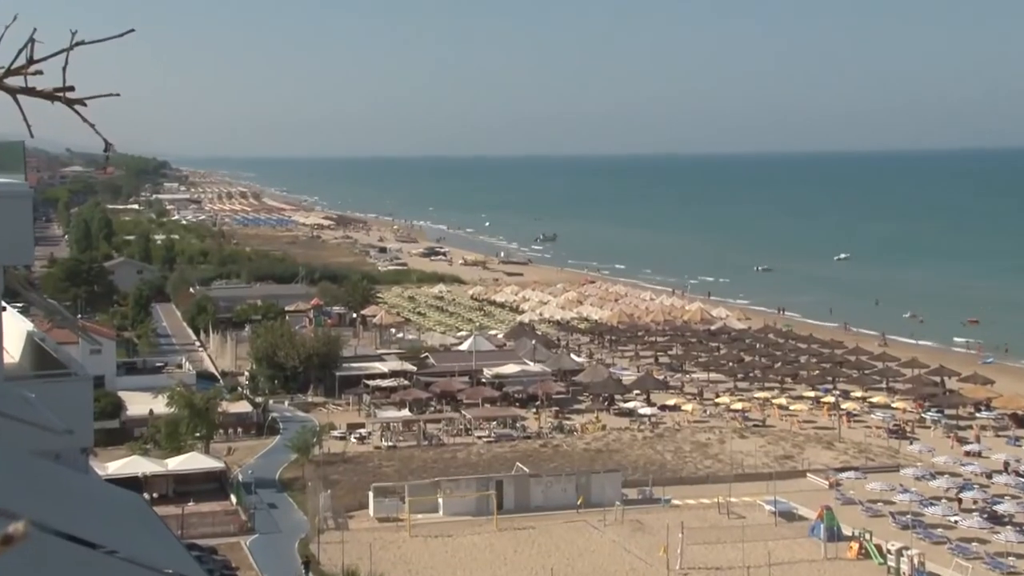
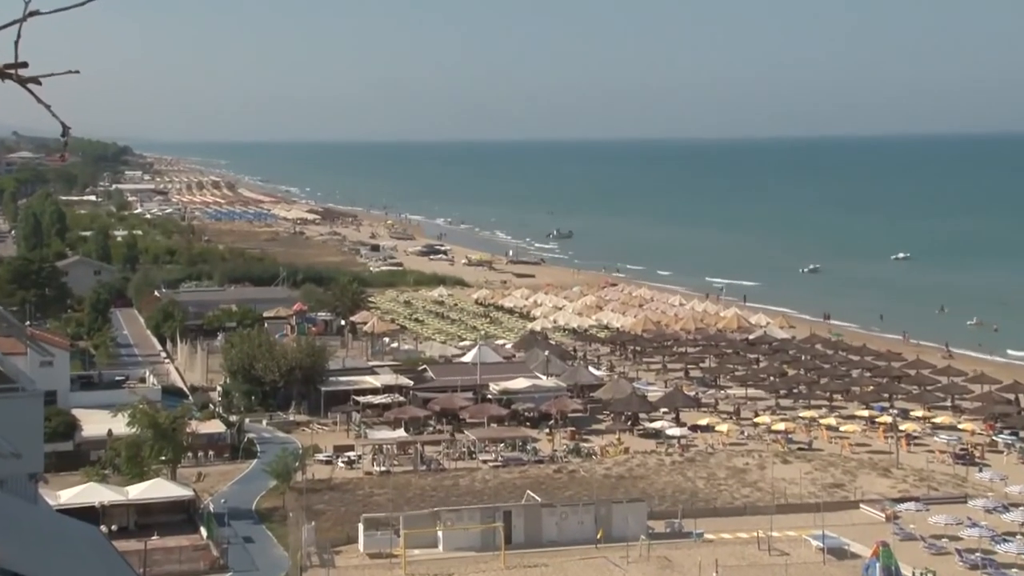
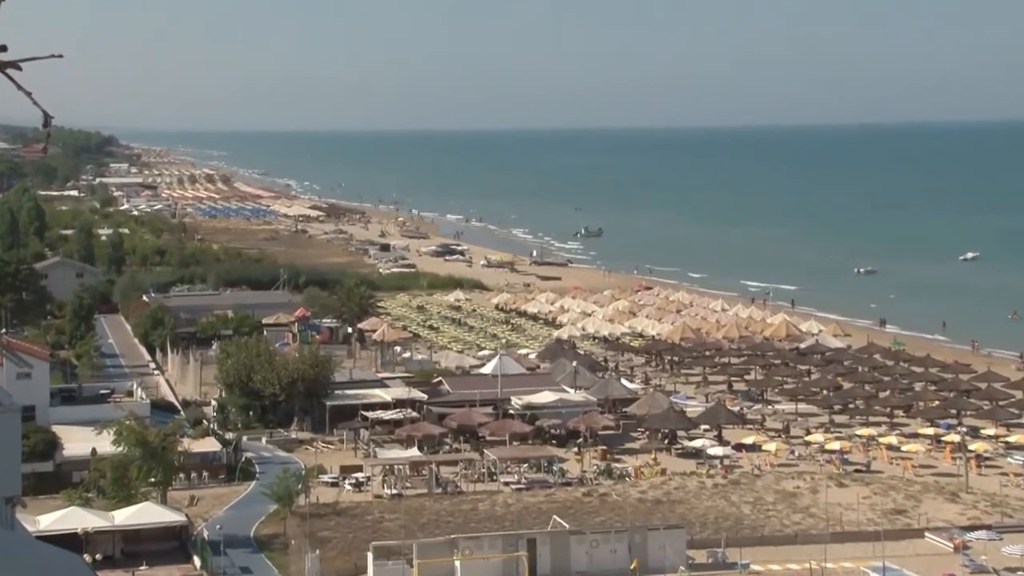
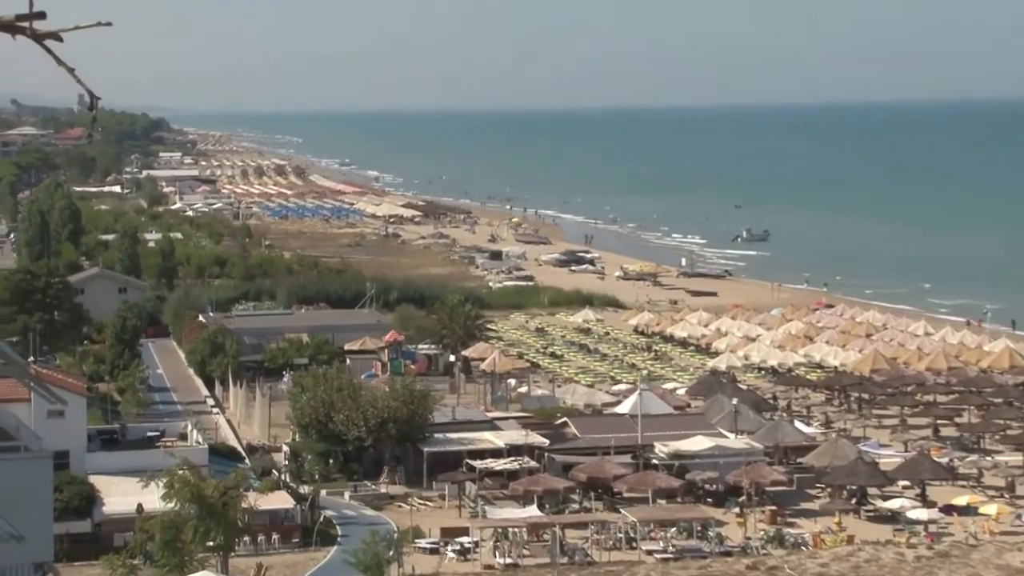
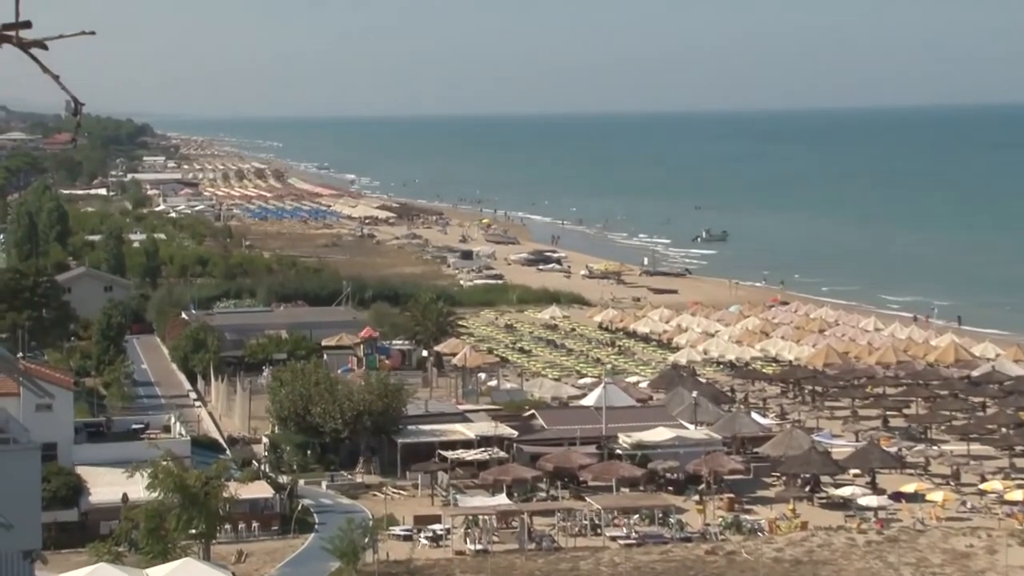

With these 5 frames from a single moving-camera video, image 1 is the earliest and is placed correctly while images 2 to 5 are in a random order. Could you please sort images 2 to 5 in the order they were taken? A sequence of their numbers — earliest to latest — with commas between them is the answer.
2, 3, 5, 4
